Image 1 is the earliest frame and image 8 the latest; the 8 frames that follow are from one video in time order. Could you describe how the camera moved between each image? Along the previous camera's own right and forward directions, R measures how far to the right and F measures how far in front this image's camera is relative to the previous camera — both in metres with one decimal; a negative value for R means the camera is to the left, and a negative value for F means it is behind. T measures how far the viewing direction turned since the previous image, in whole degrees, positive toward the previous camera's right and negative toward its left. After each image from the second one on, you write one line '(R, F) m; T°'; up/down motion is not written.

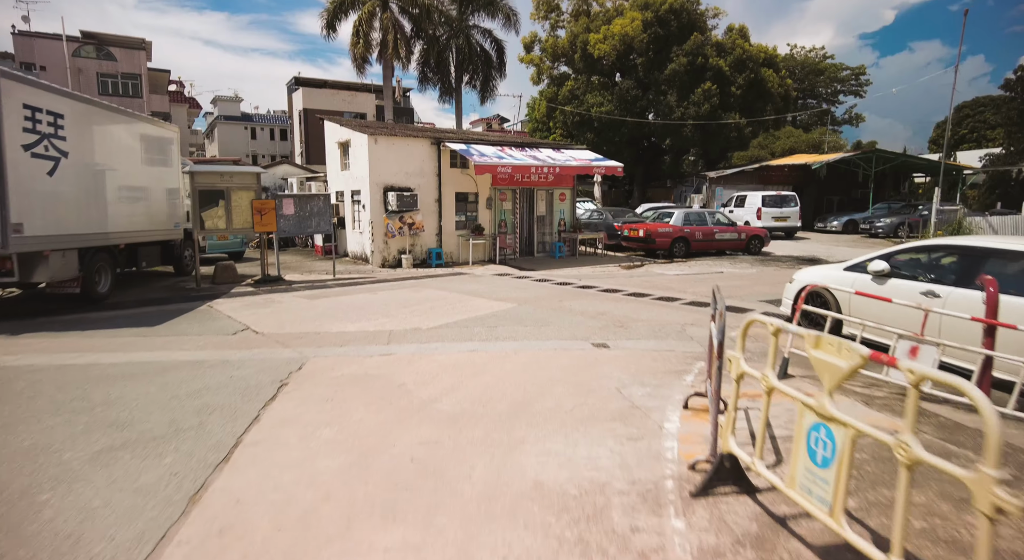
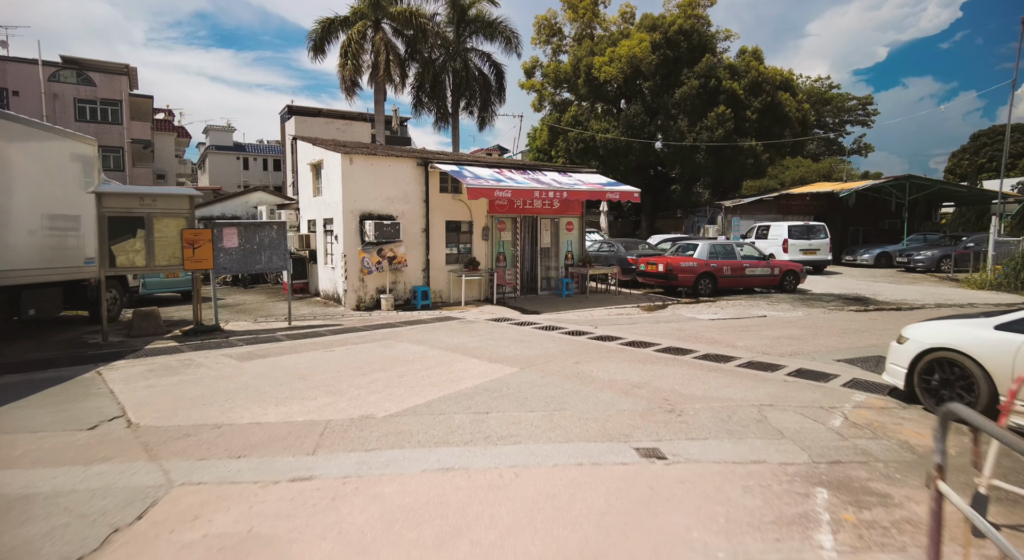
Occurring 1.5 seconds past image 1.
(0.0, +2.4) m; 0°
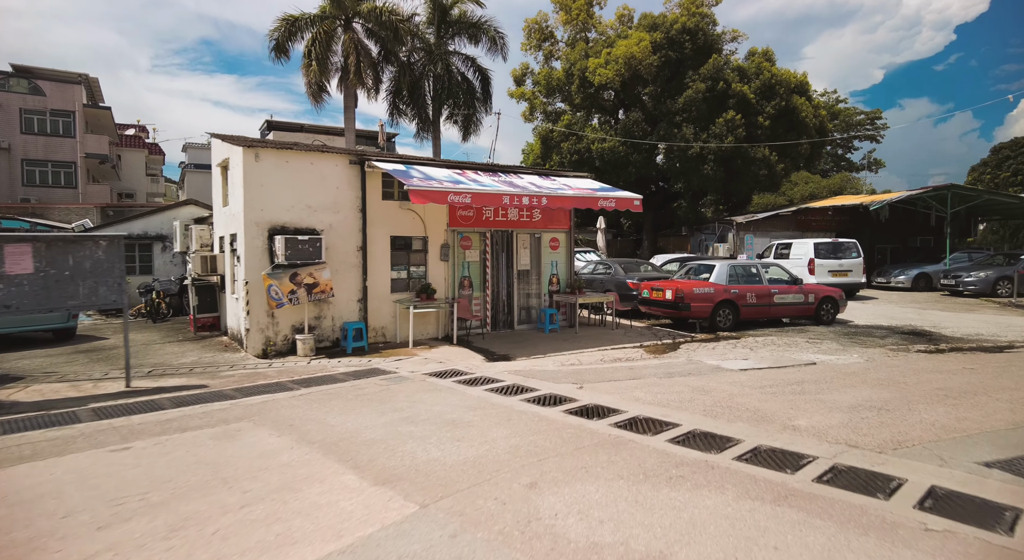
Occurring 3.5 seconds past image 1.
(+0.7, +3.2) m; 0°
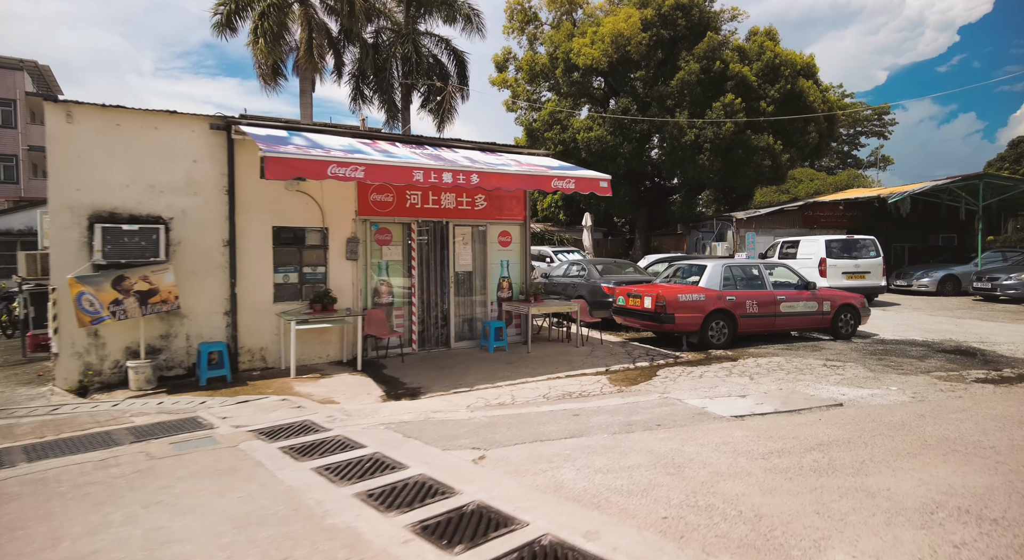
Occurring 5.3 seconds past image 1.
(+1.2, +2.6) m; 0°
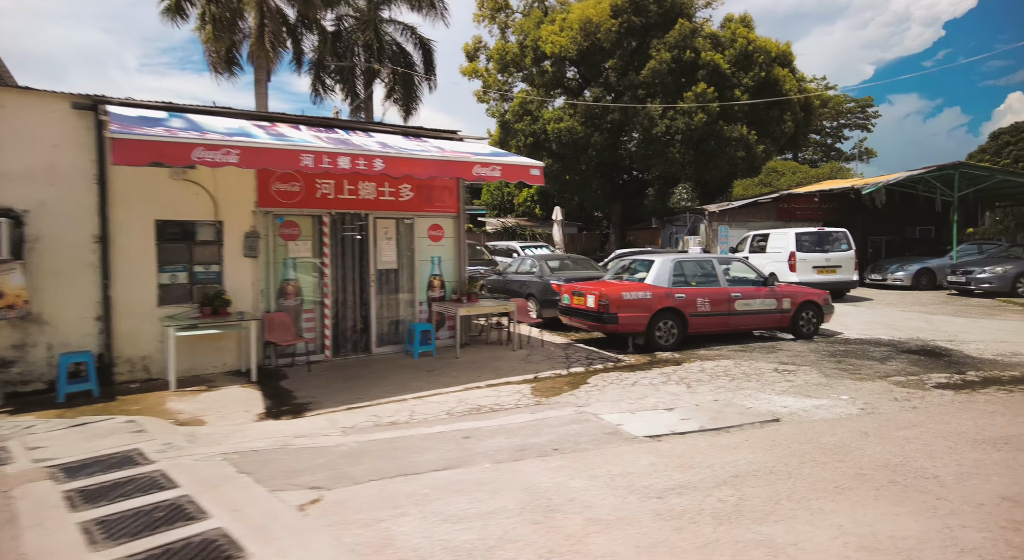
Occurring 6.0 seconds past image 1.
(+1.0, +0.8) m; +1°
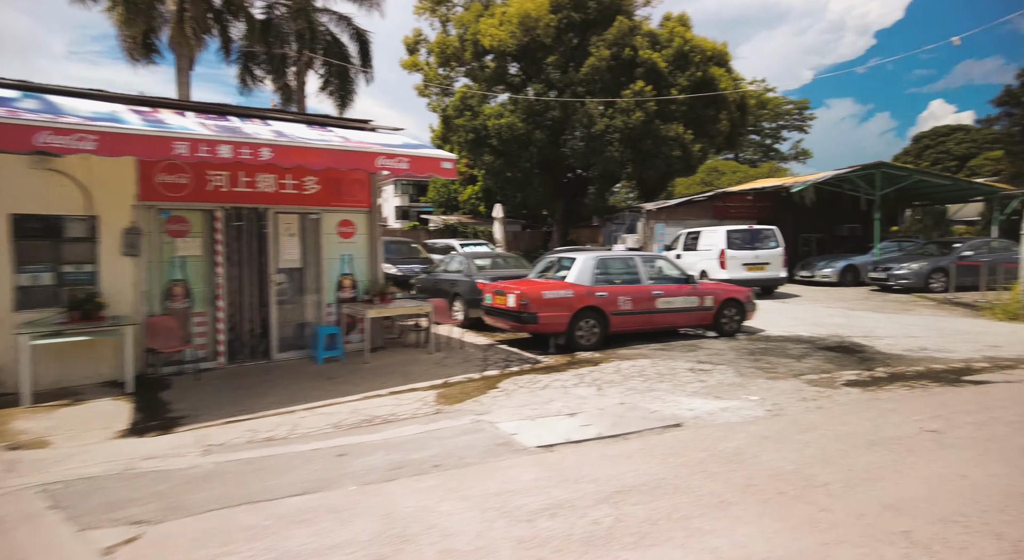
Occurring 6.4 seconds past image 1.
(+0.6, +0.4) m; +5°
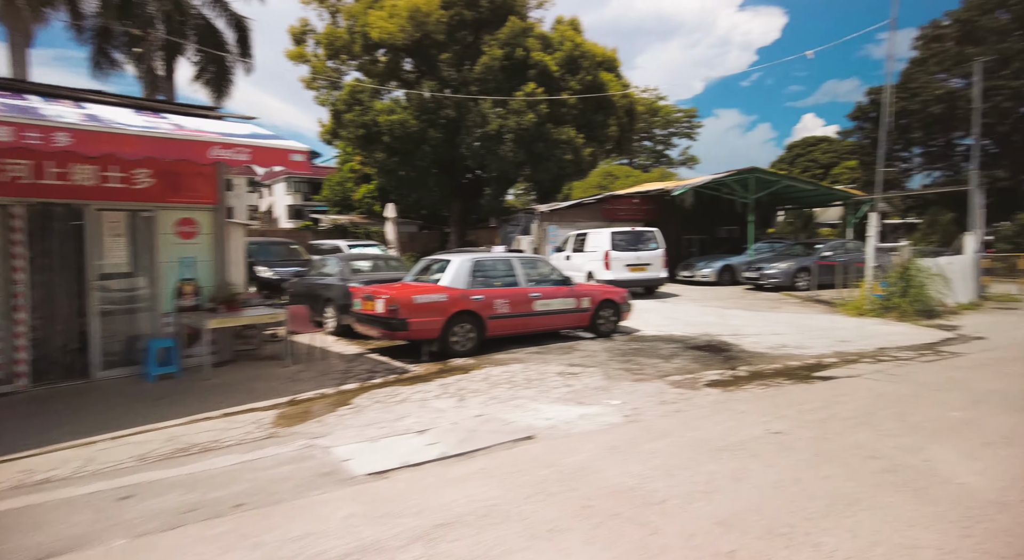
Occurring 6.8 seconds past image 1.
(+0.6, +0.4) m; +9°
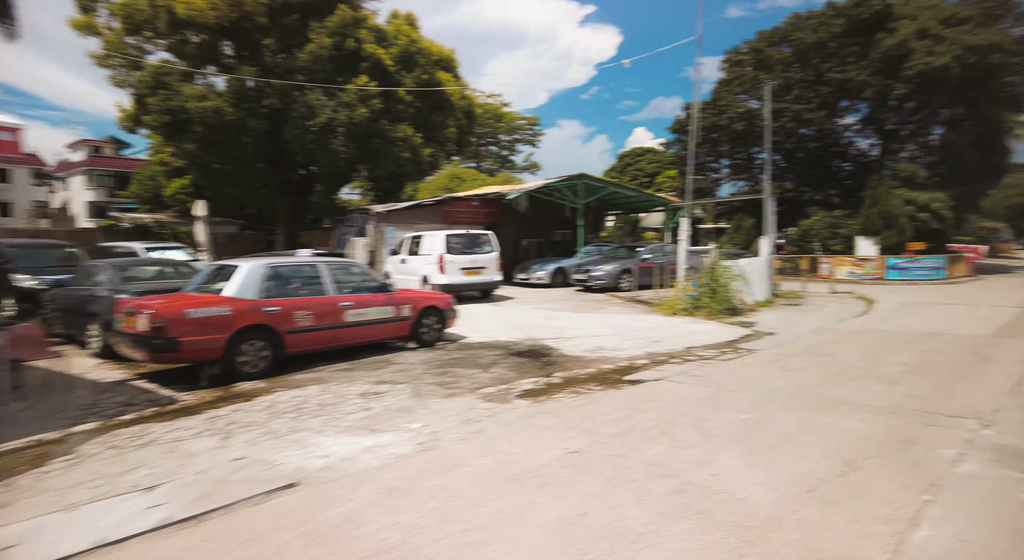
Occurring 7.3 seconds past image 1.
(+0.7, +0.6) m; +15°
